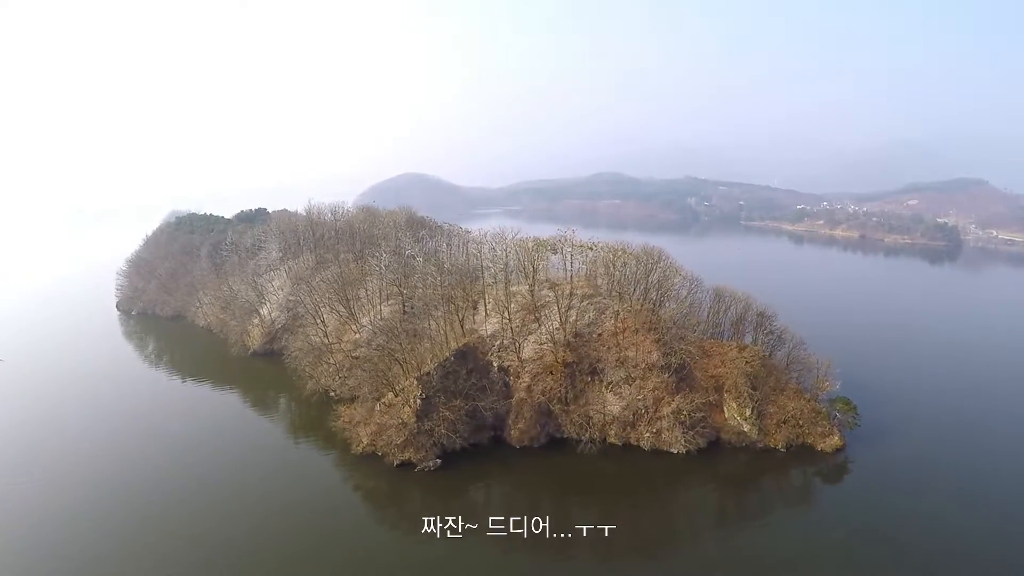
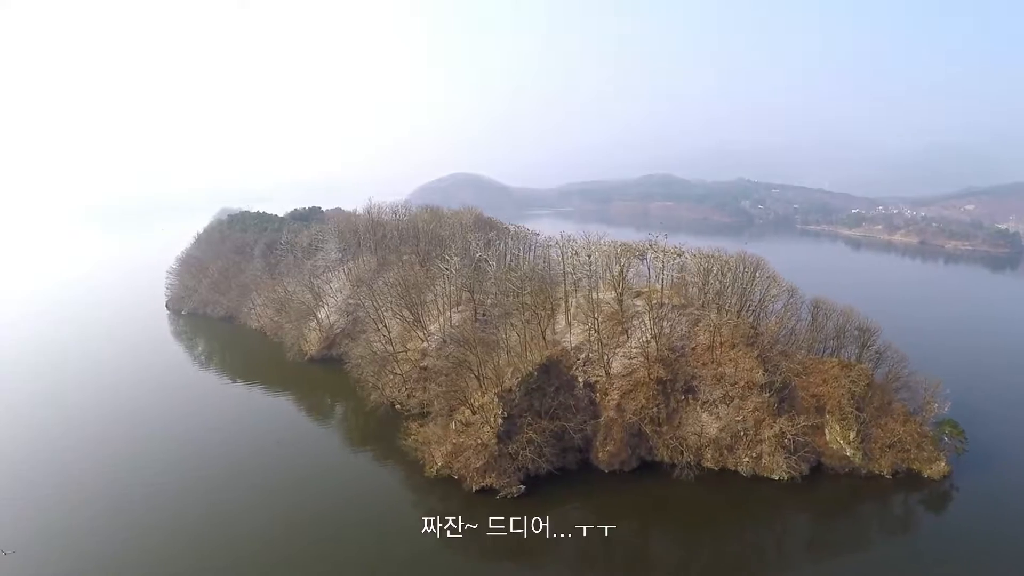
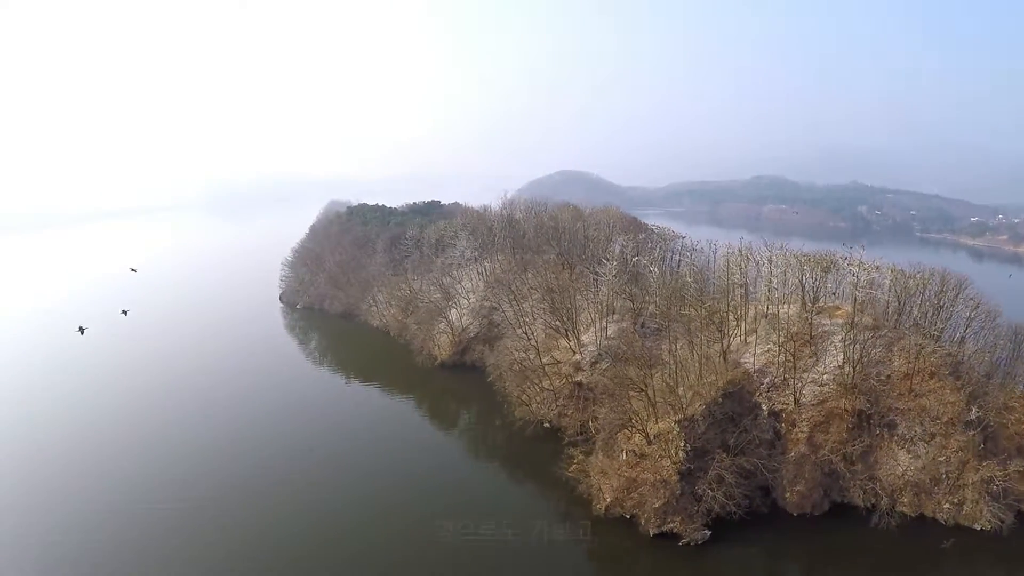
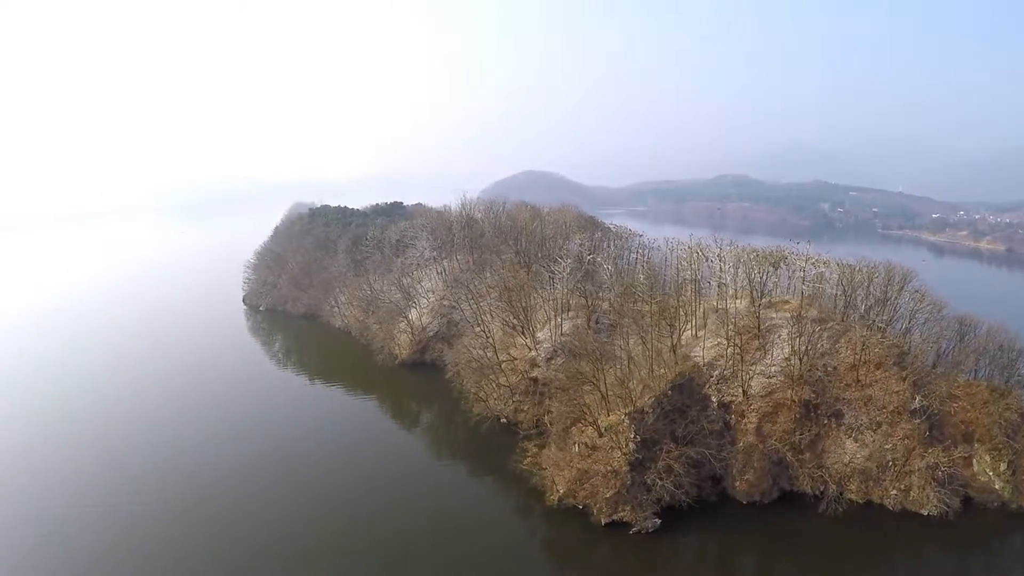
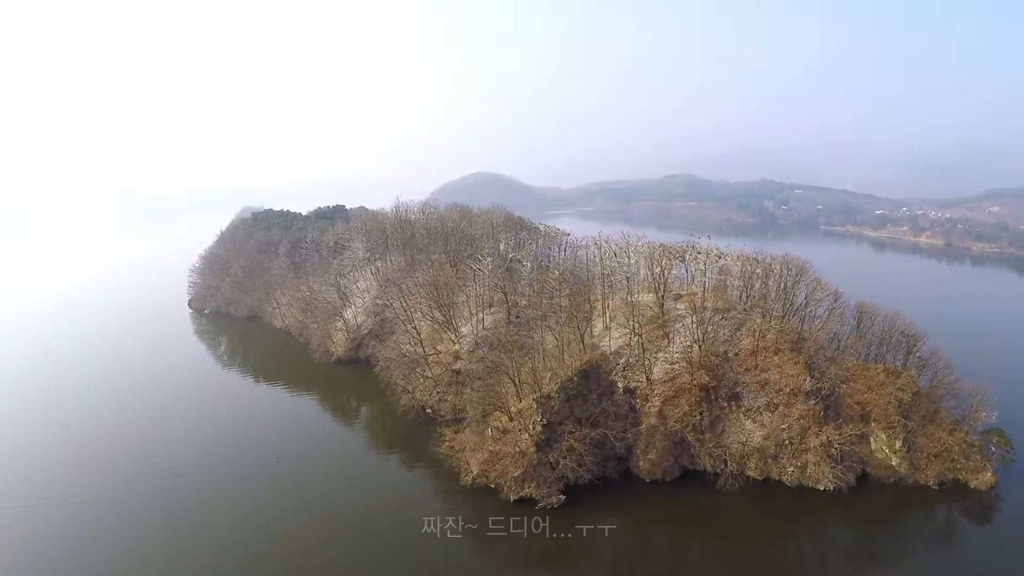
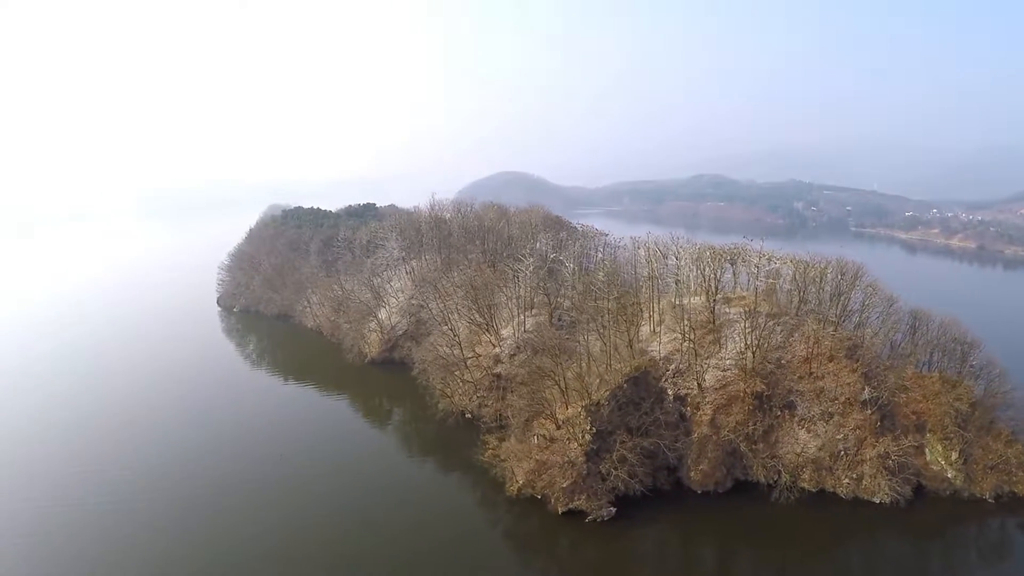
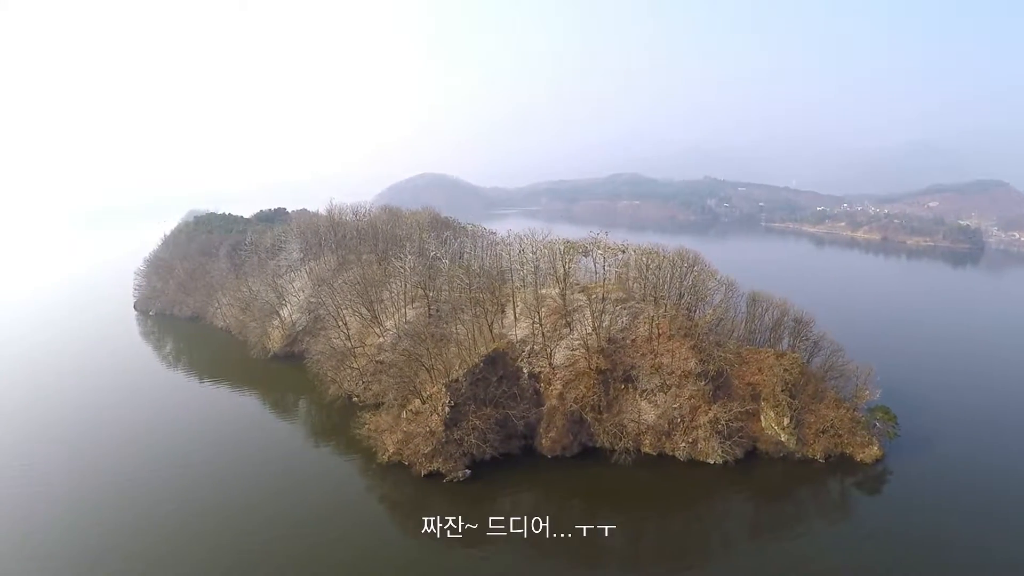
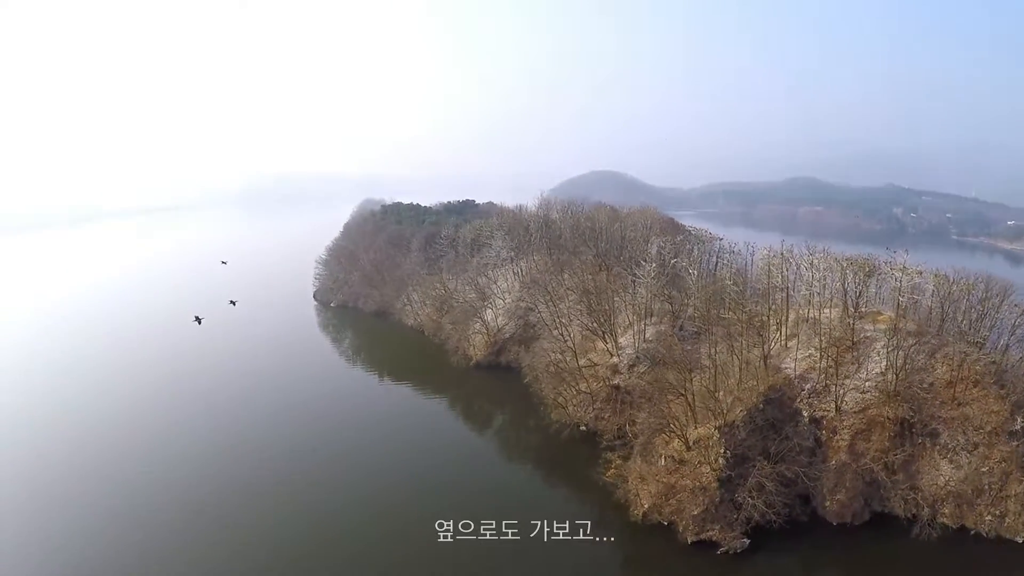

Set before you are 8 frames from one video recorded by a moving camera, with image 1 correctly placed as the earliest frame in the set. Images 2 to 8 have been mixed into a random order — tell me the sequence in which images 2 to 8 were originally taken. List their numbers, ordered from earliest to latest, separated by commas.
7, 2, 5, 6, 4, 3, 8
